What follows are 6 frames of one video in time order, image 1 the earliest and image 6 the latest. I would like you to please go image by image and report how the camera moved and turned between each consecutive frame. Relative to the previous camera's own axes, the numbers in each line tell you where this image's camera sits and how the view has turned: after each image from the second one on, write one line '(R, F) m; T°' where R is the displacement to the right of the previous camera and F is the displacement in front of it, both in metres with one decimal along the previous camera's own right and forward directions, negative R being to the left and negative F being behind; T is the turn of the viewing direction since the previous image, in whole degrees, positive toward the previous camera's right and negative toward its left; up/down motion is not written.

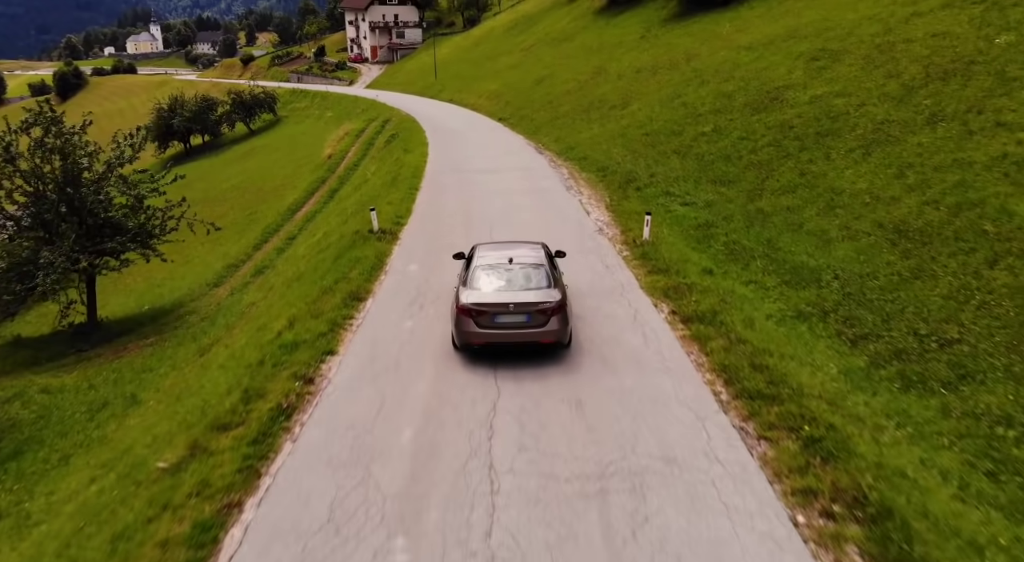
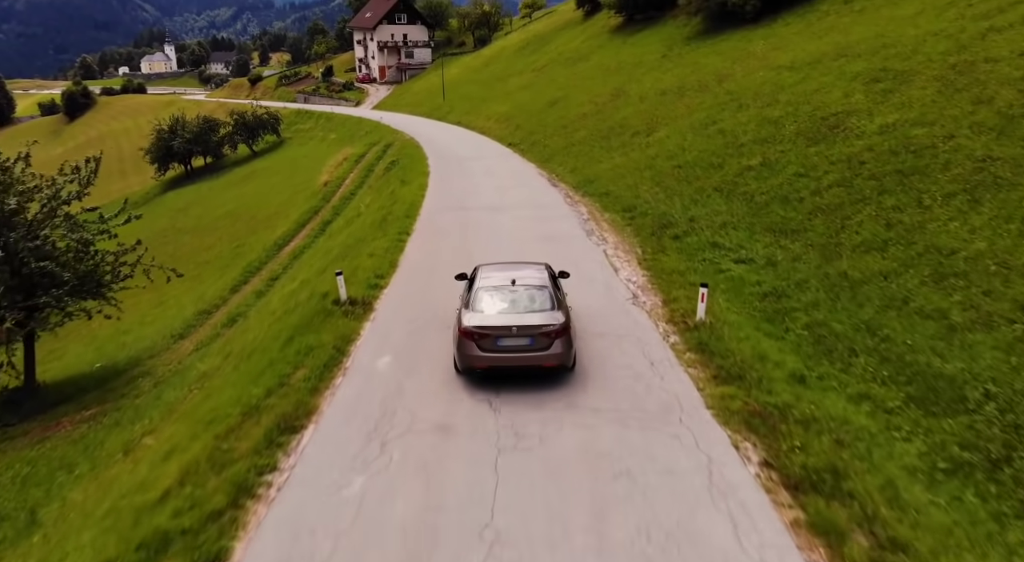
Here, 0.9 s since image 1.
(0.0, +3.5) m; -1°
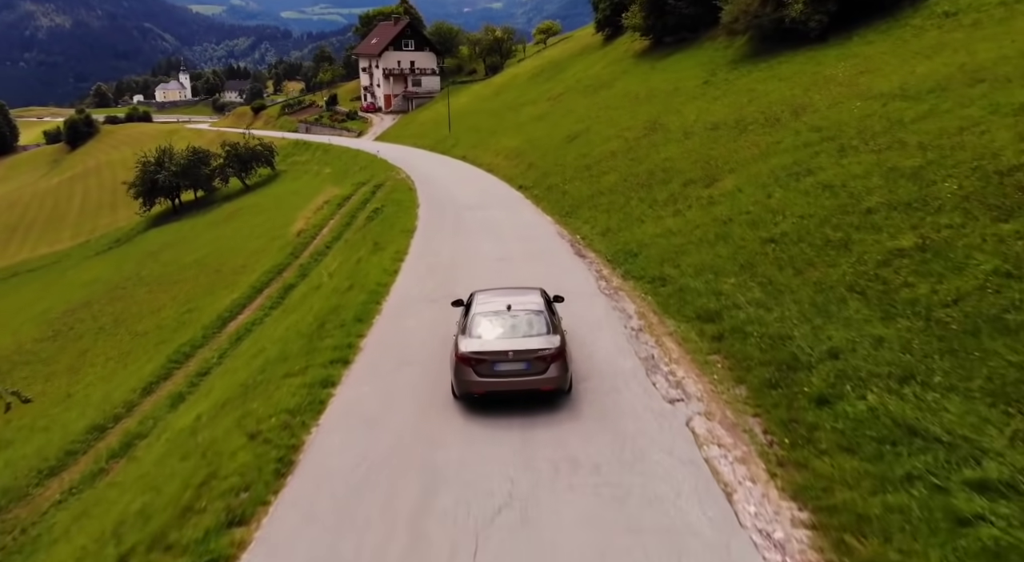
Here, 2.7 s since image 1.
(+0.1, +6.8) m; -1°
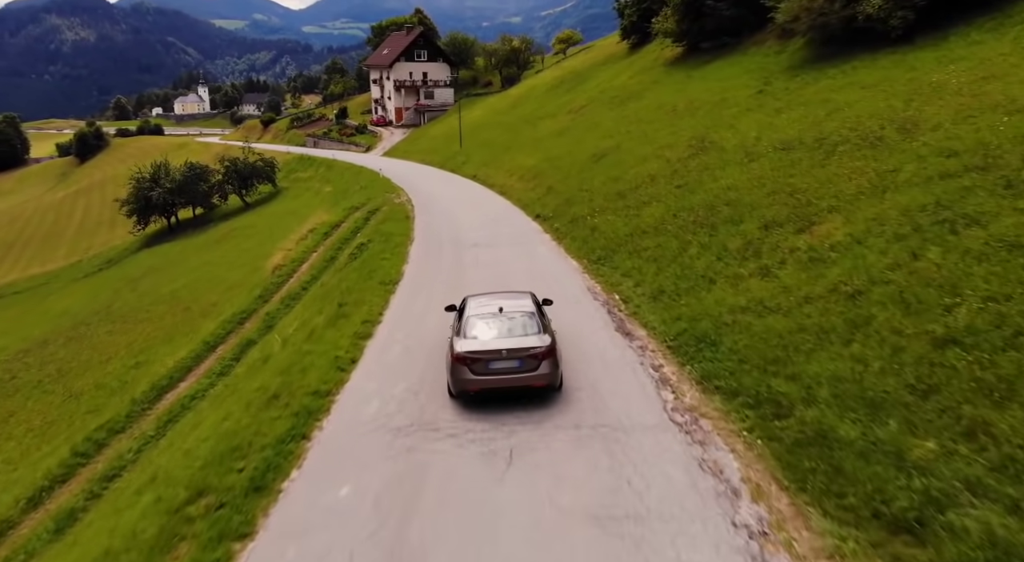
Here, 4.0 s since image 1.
(0.0, +5.2) m; -2°
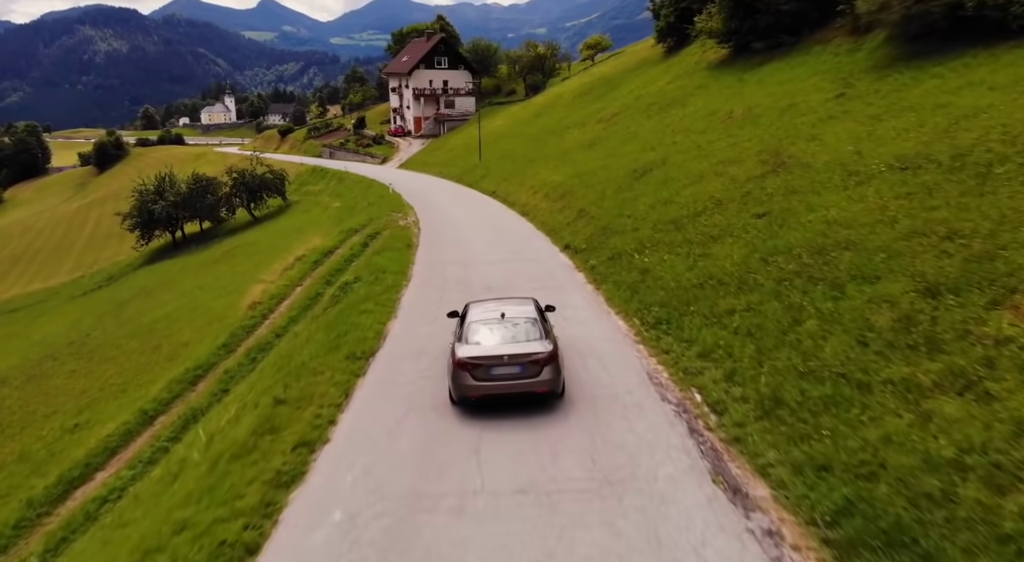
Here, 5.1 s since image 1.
(-0.1, +4.7) m; -2°
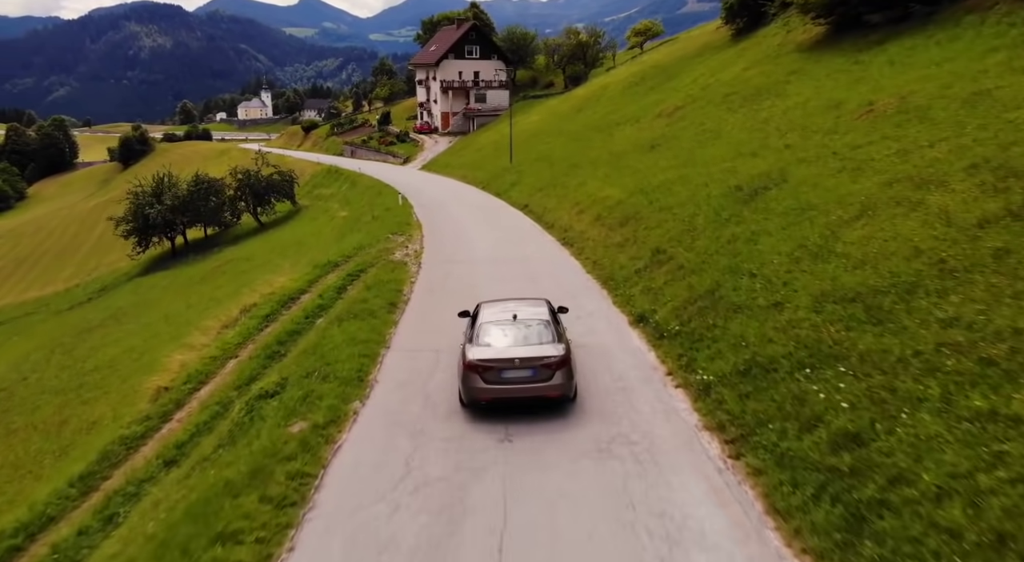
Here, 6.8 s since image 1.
(-0.2, +7.6) m; -4°
